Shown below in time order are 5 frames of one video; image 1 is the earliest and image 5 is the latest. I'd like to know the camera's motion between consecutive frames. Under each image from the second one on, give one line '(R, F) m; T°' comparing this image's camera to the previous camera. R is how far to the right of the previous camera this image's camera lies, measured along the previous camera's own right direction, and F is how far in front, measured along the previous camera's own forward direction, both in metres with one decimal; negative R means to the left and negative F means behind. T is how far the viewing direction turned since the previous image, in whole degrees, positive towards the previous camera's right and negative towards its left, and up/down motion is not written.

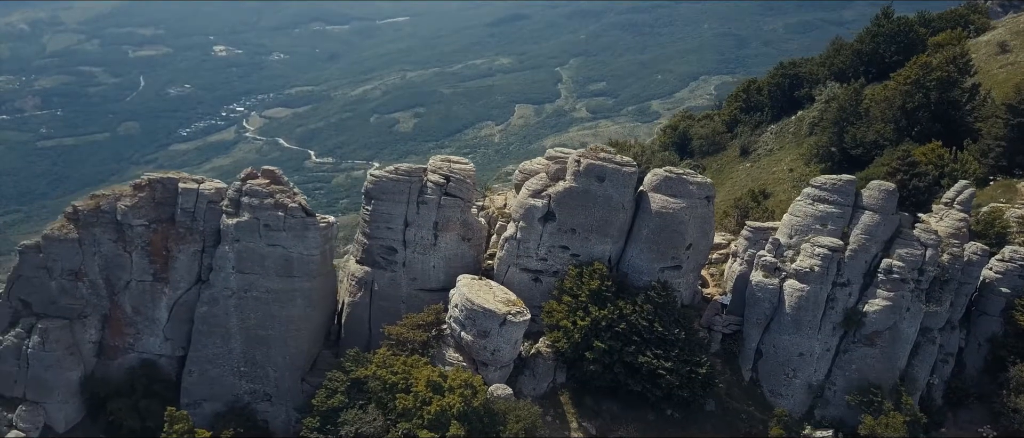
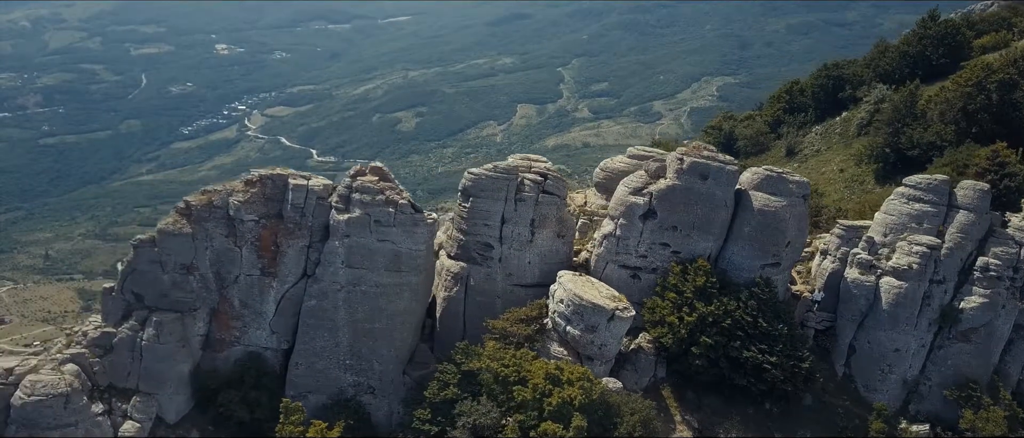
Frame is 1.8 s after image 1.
(-3.0, -0.5) m; 0°
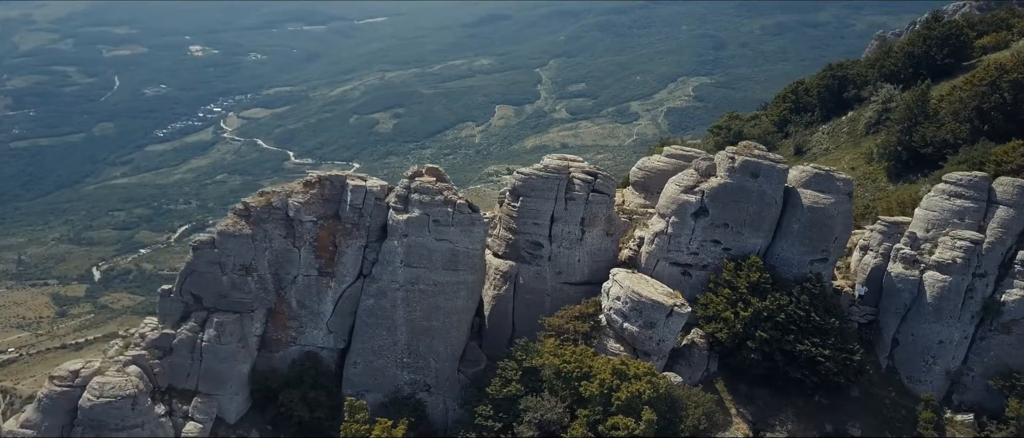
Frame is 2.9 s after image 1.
(-2.3, -0.3) m; +2°
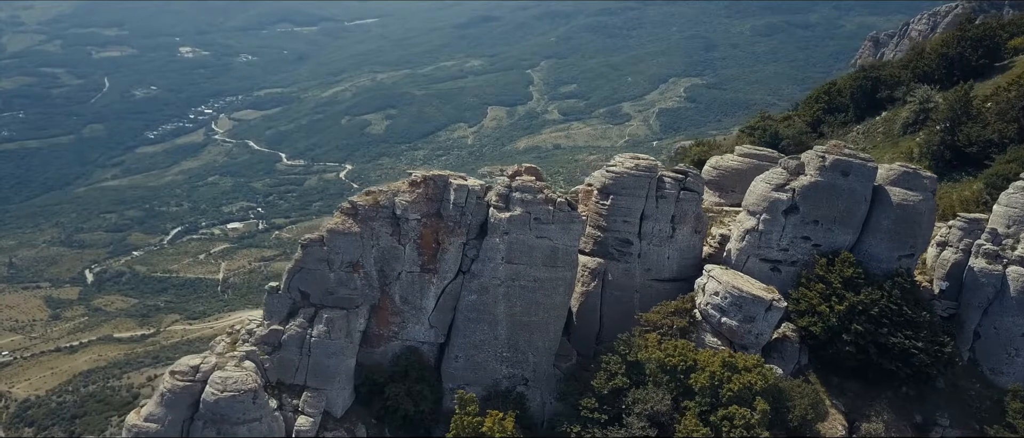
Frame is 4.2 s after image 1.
(-3.2, -0.6) m; +1°
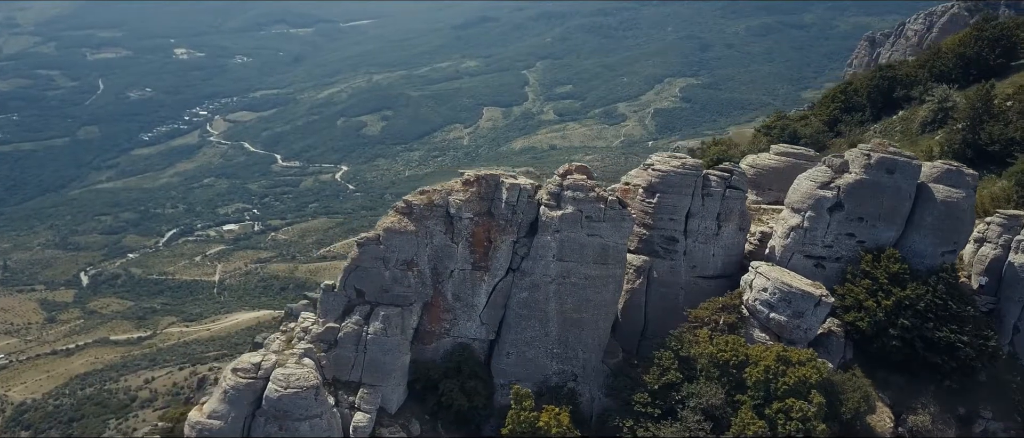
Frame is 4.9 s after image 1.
(-1.7, -0.4) m; 0°
